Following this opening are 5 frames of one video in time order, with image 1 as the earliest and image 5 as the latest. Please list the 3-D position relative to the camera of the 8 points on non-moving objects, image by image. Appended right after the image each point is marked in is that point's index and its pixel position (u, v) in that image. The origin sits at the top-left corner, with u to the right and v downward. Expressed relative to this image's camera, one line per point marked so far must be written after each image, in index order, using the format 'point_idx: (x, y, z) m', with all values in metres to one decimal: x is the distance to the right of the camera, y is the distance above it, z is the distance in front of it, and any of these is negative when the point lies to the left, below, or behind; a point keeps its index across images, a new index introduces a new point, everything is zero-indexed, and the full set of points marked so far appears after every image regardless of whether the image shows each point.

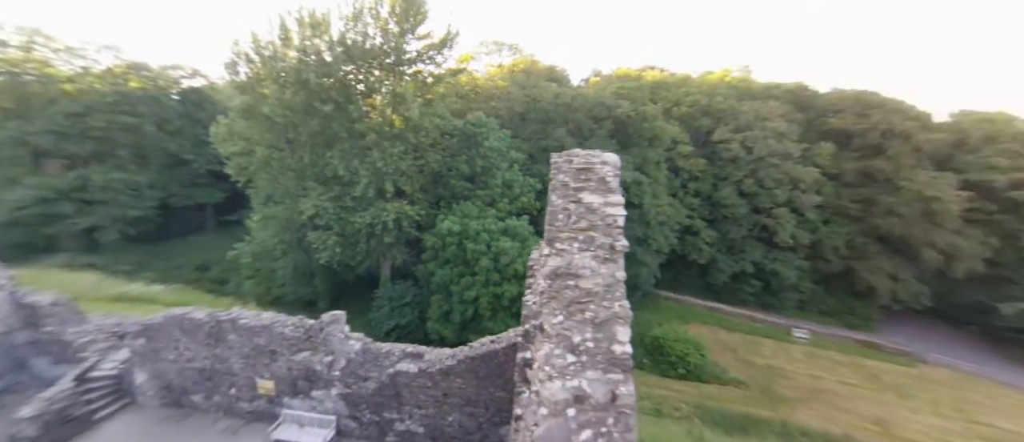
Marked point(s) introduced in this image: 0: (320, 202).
0: (-6.7, +0.7, +12.0) m
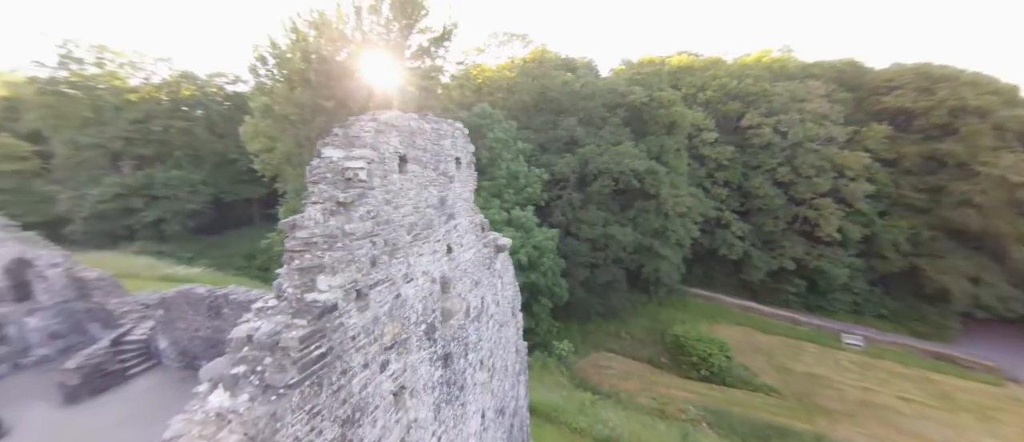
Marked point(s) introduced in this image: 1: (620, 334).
0: (-6.7, +1.0, +12.8) m
1: (+5.0, -5.3, +15.9) m
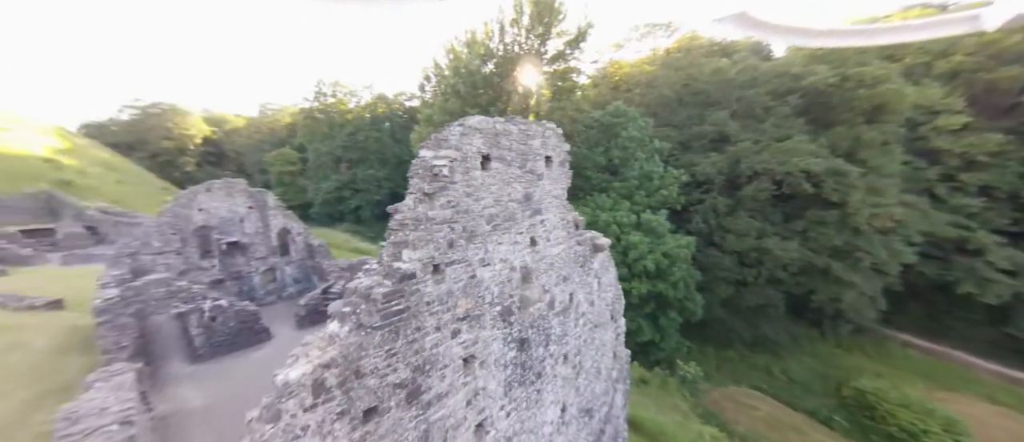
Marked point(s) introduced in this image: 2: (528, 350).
0: (-1.7, +1.3, +14.5) m
1: (+10.0, -5.8, +13.1) m
2: (+0.1, -1.0, +2.8) m
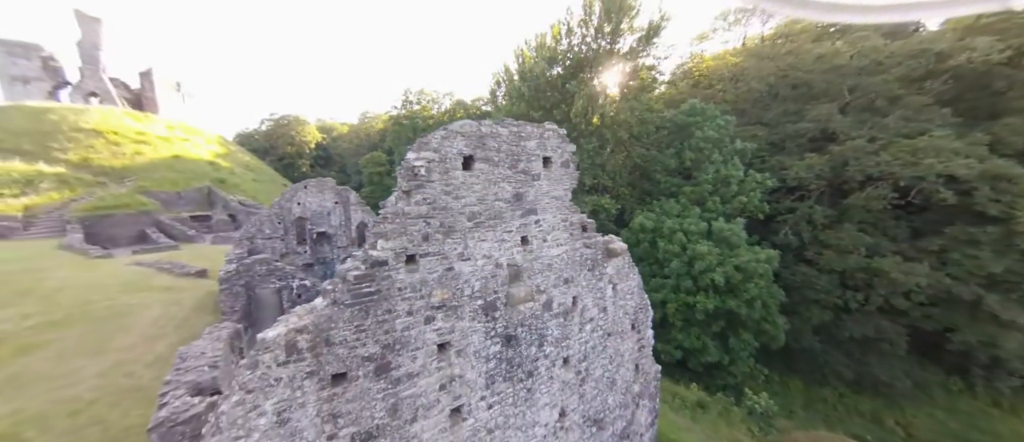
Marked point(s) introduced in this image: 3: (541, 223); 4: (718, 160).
0: (+0.9, +1.2, +14.7) m
1: (+11.7, -6.3, +10.7) m
2: (0.0, -1.0, +2.8) m
3: (+0.2, 0.0, +2.9) m
4: (+7.5, +2.2, +12.5) m
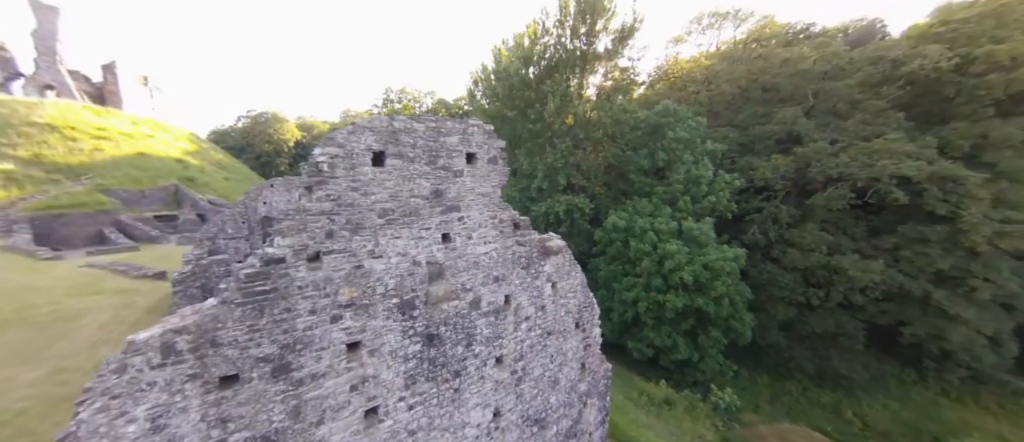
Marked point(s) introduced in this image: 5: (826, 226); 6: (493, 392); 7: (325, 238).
0: (-0.1, +1.2, +14.7) m
1: (+10.7, -6.2, +11.1) m
2: (-0.6, -1.0, +2.8) m
3: (-0.4, 0.0, +2.8) m
4: (+6.5, +2.2, +12.7) m
5: (+10.8, -0.2, +11.8) m
6: (-0.2, -1.6, +3.2) m
7: (-1.2, -0.1, +2.2) m
